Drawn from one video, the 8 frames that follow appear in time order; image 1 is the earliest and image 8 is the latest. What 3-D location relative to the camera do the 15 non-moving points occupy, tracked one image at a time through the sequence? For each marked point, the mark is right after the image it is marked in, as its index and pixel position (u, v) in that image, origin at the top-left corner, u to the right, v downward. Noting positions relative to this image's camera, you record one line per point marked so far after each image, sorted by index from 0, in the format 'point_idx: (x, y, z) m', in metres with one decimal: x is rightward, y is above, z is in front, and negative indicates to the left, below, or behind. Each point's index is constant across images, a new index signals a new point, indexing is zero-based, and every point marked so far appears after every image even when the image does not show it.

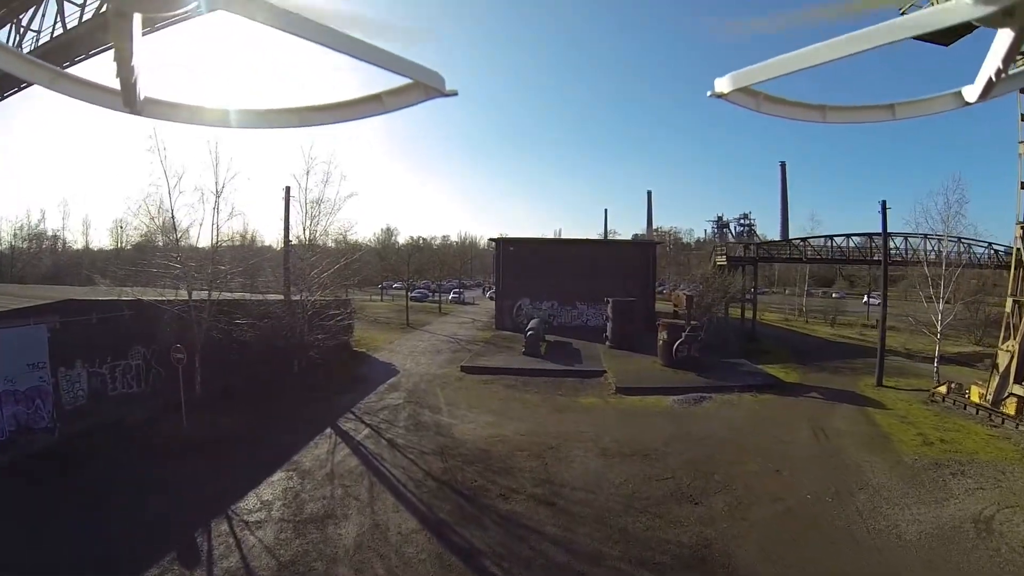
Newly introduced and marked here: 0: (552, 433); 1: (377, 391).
0: (+1.0, -3.2, +11.4) m
1: (-3.5, -2.9, +14.3) m
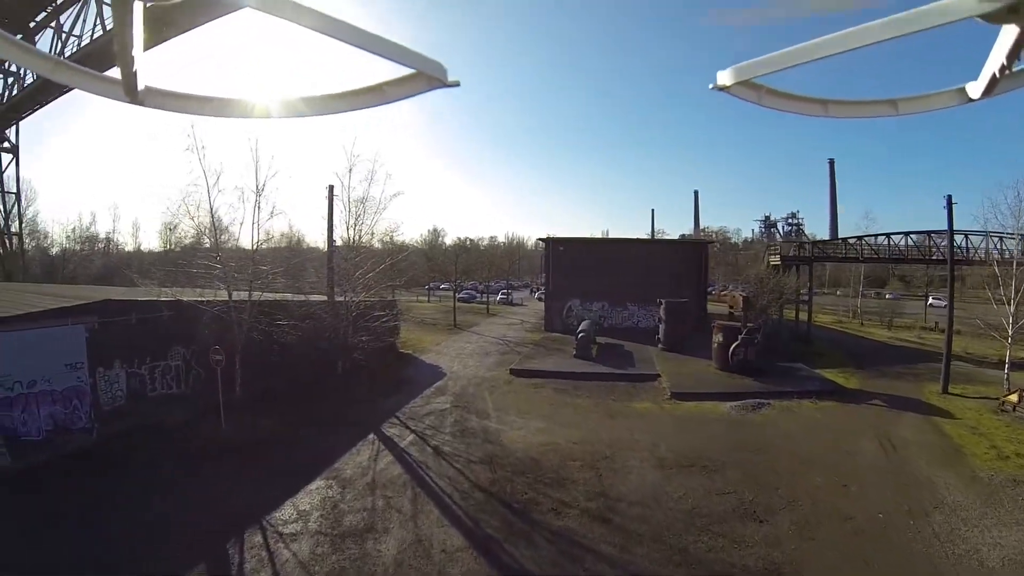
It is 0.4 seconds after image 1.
0: (+1.9, -3.2, +10.8) m
1: (-2.4, -2.9, +14.0) m
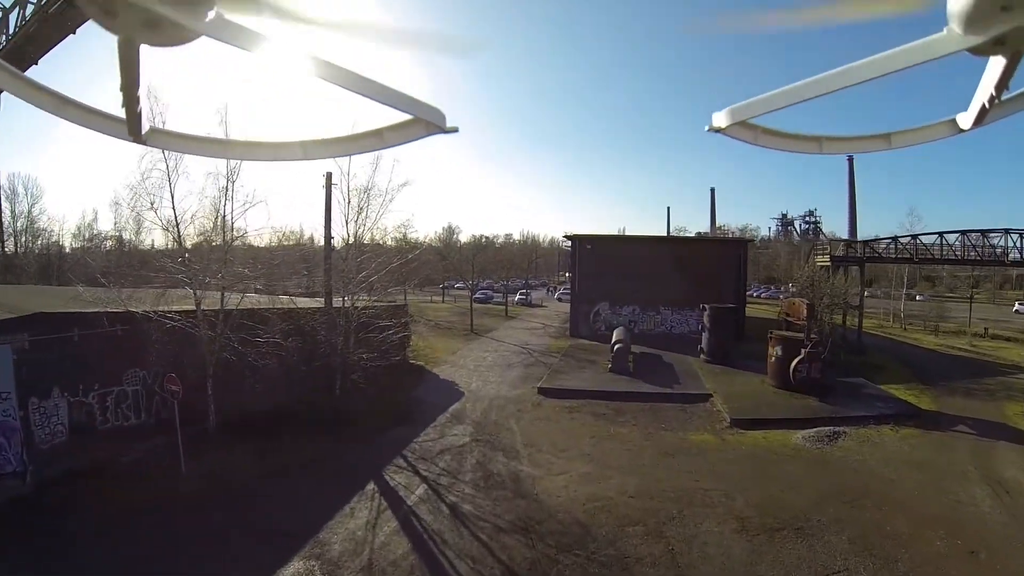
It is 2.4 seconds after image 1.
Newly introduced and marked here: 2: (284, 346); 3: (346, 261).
0: (+2.5, -3.3, +8.5) m
1: (-1.7, -3.0, +11.7) m
2: (-5.2, -1.3, +12.2) m
3: (-4.1, +0.6, +13.2) m
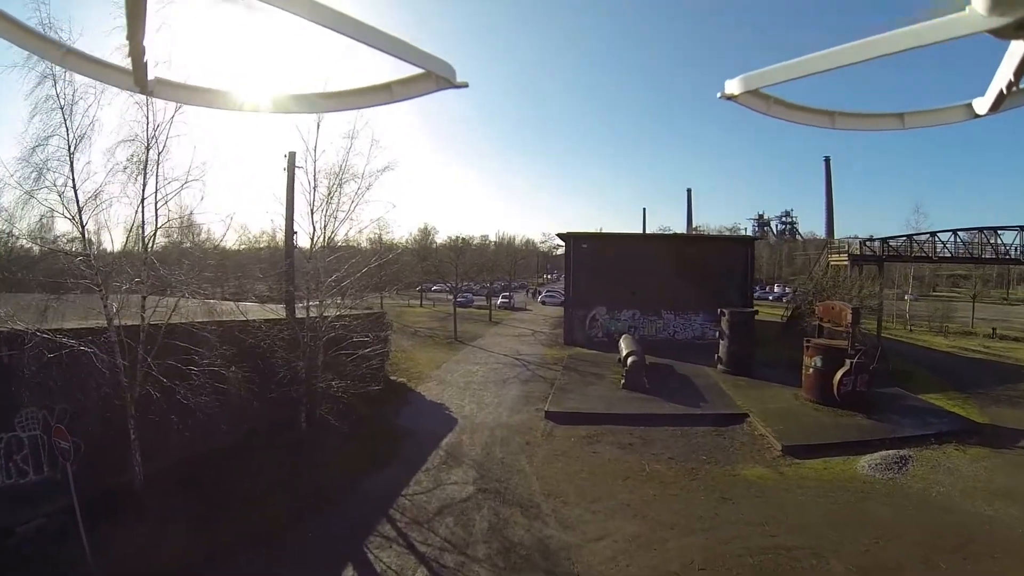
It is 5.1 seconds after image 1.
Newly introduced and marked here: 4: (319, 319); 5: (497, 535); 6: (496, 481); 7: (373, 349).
0: (+2.9, -3.4, +6.4) m
1: (-1.5, -3.1, +9.5) m
2: (-5.0, -1.4, +9.7) m
3: (-4.0, +0.5, +10.8) m
4: (-4.0, -0.7, +10.8) m
5: (-0.2, -3.1, +6.8) m
6: (-0.3, -3.1, +8.6) m
7: (-3.5, -1.4, +12.6) m
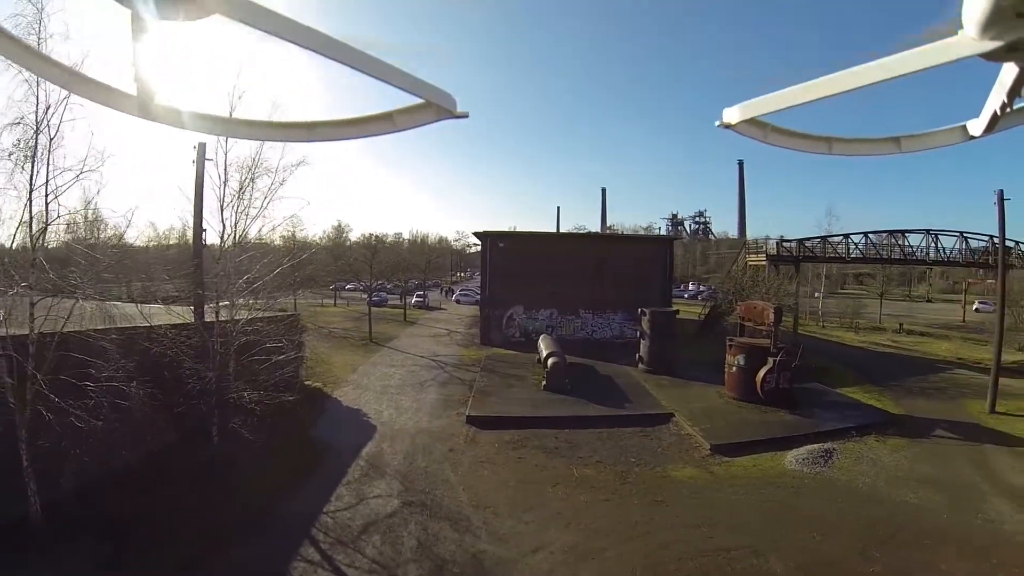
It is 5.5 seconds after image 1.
0: (+2.1, -3.3, +6.2) m
1: (-2.6, -3.1, +8.7) m
2: (-6.2, -1.4, +8.6) m
3: (-5.3, +0.5, +9.8) m
4: (-5.2, -0.7, +9.8) m
5: (-1.0, -3.1, +6.2) m
6: (-1.3, -3.1, +8.0) m
7: (-4.9, -1.4, +11.6) m
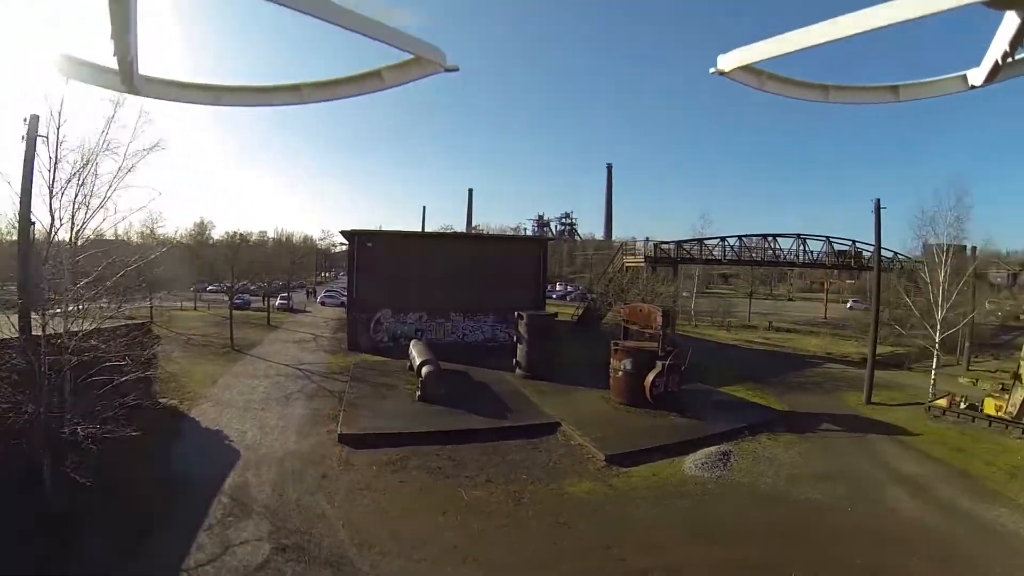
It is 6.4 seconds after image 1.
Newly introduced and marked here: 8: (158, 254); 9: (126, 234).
0: (+1.3, -3.2, +5.4) m
1: (-3.8, -3.1, +7.1) m
2: (-7.3, -1.5, +6.4) m
3: (-6.7, +0.5, +7.7) m
4: (-6.6, -0.7, +7.7) m
5: (-1.8, -3.0, +4.9) m
6: (-2.4, -3.0, +6.6) m
7: (-6.6, -1.5, +9.6) m
8: (-6.3, +0.7, +10.0) m
9: (-6.8, +1.1, +9.4) m
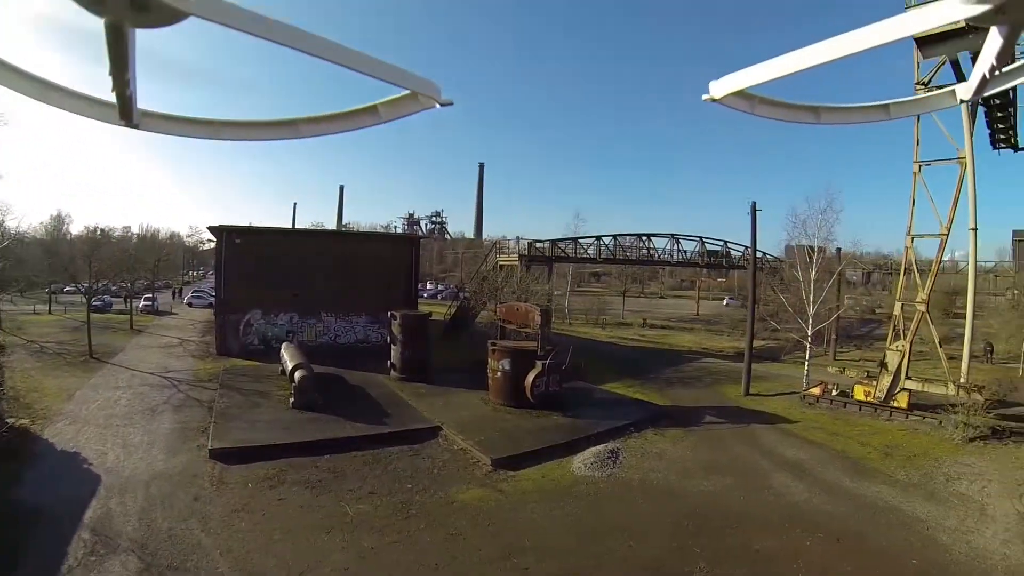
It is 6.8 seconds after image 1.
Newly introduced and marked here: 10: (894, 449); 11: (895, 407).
0: (+0.3, -3.0, +5.0) m
1: (-5.0, -3.0, +5.8) m
2: (-8.4, -1.4, +4.6) m
3: (-8.0, +0.5, +6.0) m
4: (-7.9, -0.6, +6.0) m
5: (-2.7, -2.9, +4.0) m
6: (-3.6, -2.9, +5.5) m
7: (-8.2, -1.5, +7.8) m
8: (-8.0, +0.7, +8.3) m
9: (-8.3, +1.1, +7.7) m
10: (+9.1, -3.9, +12.7) m
11: (+11.7, -3.6, +16.2) m
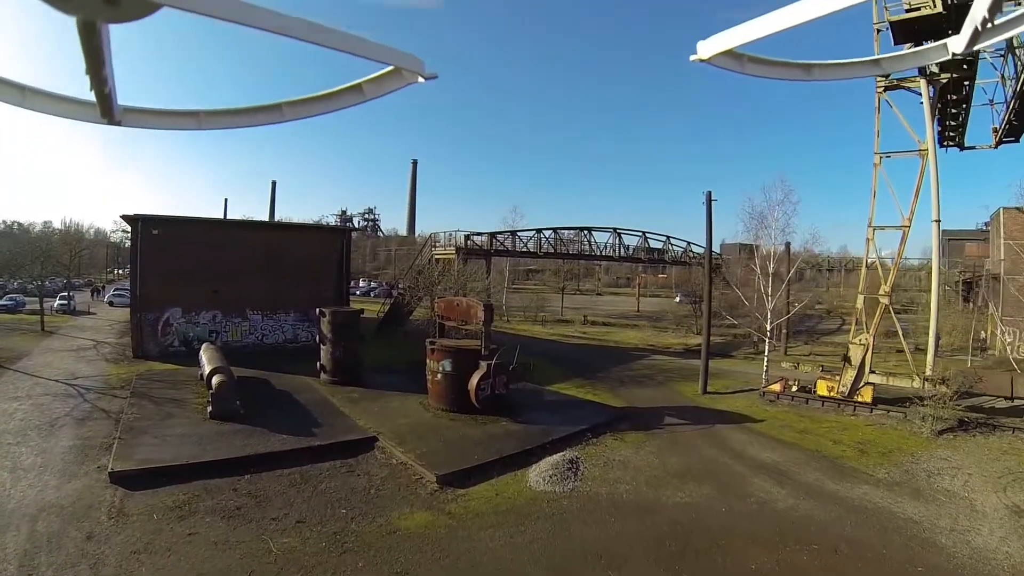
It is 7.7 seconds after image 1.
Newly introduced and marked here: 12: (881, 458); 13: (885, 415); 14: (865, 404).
0: (0.0, -2.9, +3.9) m
1: (-5.3, -2.9, +4.3) m
2: (-8.6, -1.3, +2.8) m
3: (-8.3, +0.6, +4.3) m
4: (-8.2, -0.6, +4.4) m
5: (-2.8, -2.7, +2.7) m
6: (-3.8, -2.8, +4.2) m
7: (-8.6, -1.4, +6.1) m
8: (-8.5, +0.8, +6.6) m
9: (-8.8, +1.2, +6.0) m
10: (+8.2, -3.6, +12.3) m
11: (+10.5, -3.4, +16.0) m
12: (+8.1, -3.7, +11.5) m
13: (+10.8, -3.7, +15.2) m
14: (+10.6, -3.4, +15.7) m
